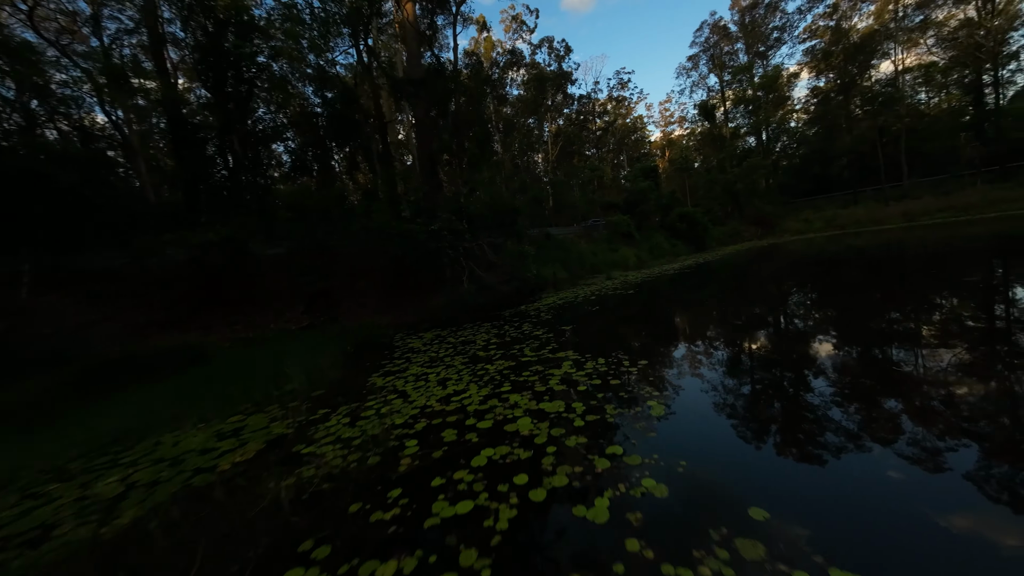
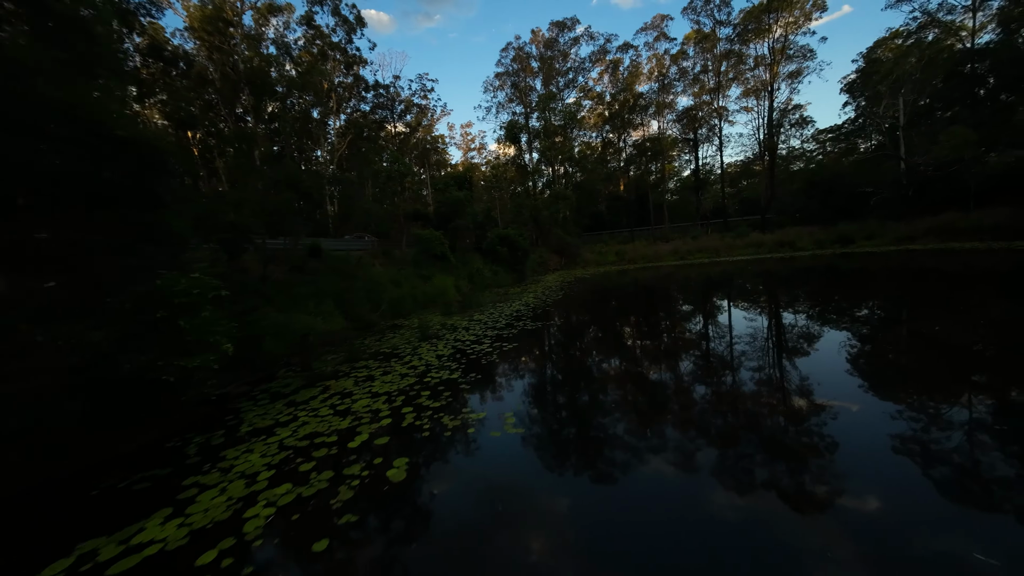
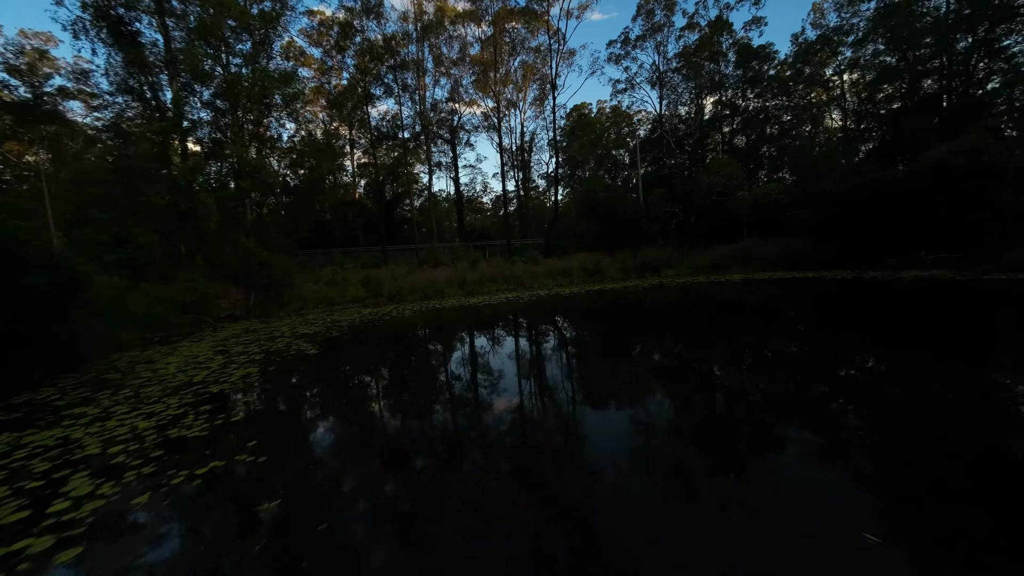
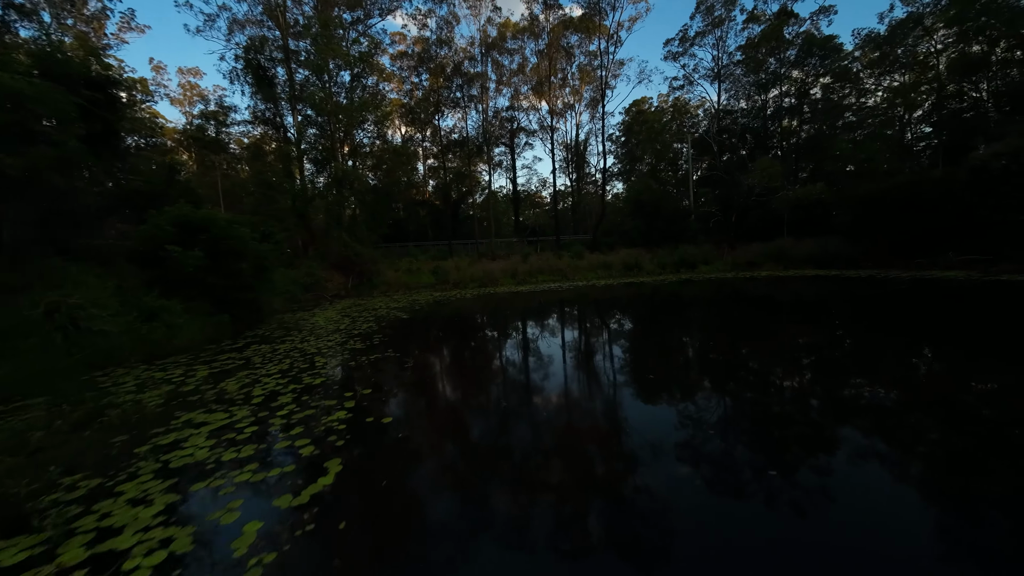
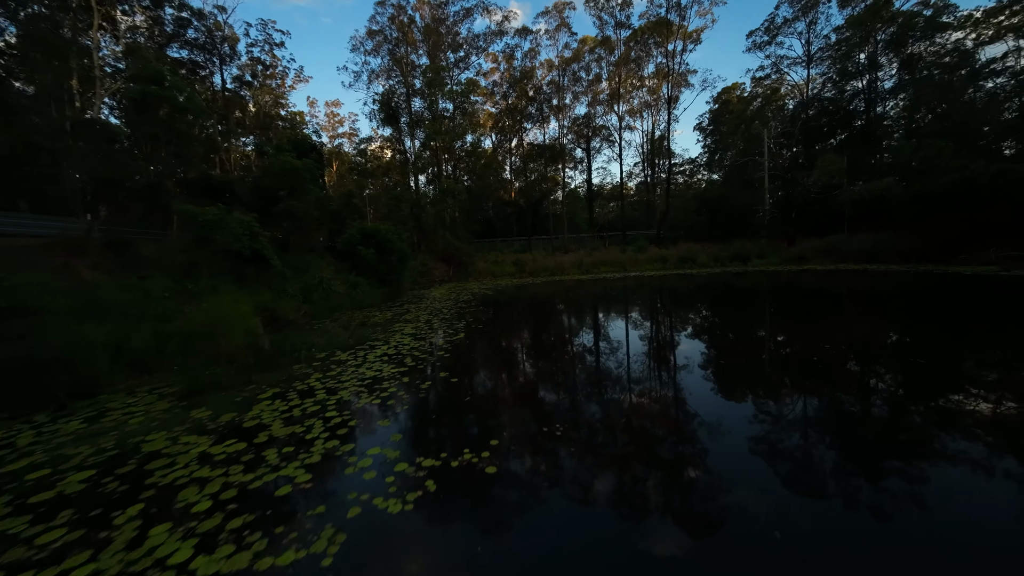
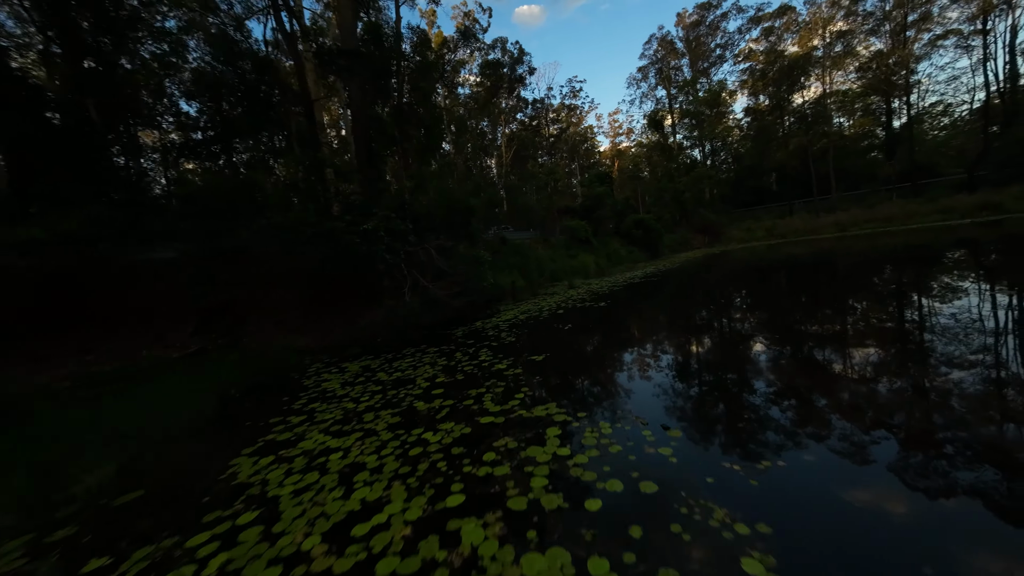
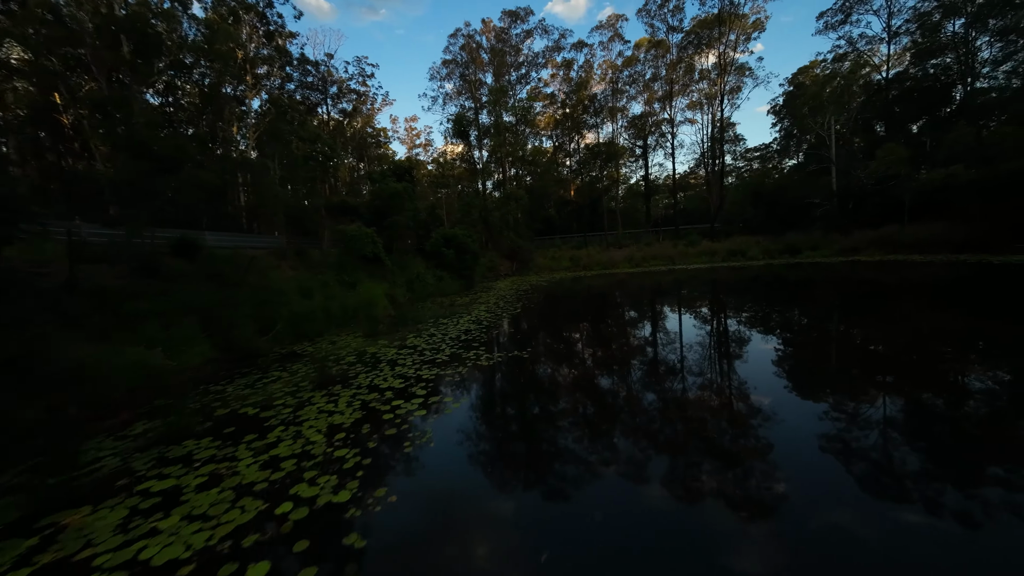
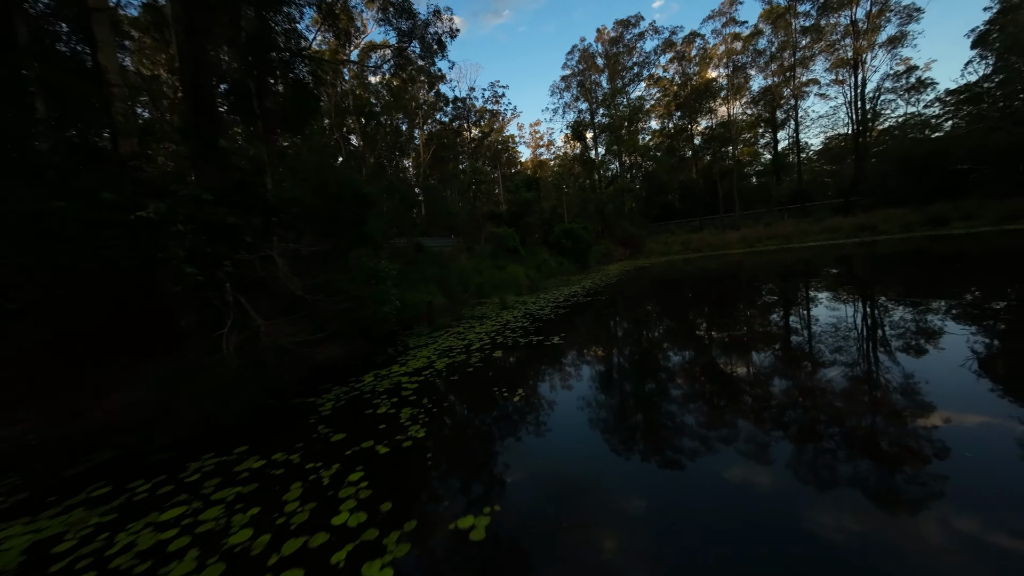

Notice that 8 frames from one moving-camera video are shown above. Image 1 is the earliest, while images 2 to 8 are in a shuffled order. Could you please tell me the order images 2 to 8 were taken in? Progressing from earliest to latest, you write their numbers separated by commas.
6, 8, 2, 7, 5, 4, 3
